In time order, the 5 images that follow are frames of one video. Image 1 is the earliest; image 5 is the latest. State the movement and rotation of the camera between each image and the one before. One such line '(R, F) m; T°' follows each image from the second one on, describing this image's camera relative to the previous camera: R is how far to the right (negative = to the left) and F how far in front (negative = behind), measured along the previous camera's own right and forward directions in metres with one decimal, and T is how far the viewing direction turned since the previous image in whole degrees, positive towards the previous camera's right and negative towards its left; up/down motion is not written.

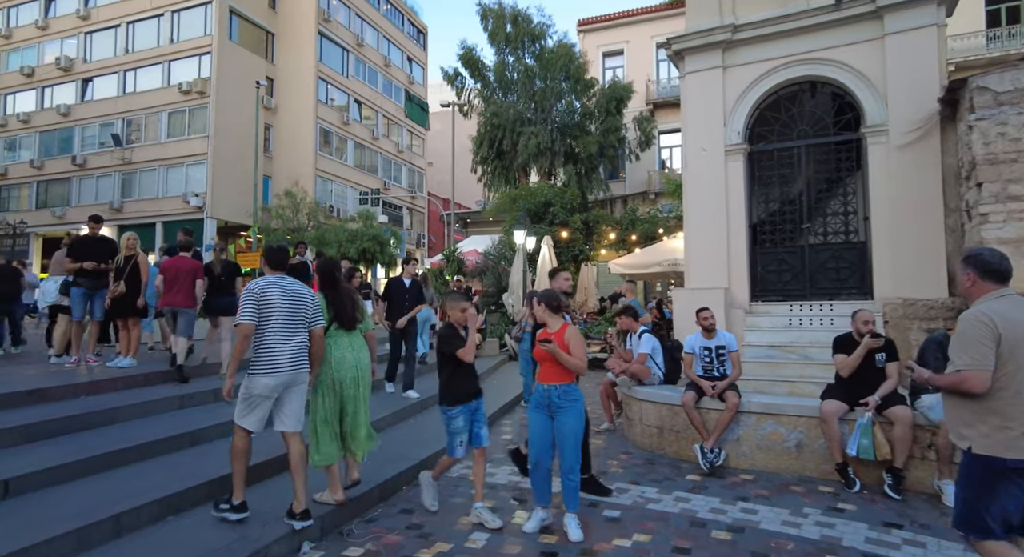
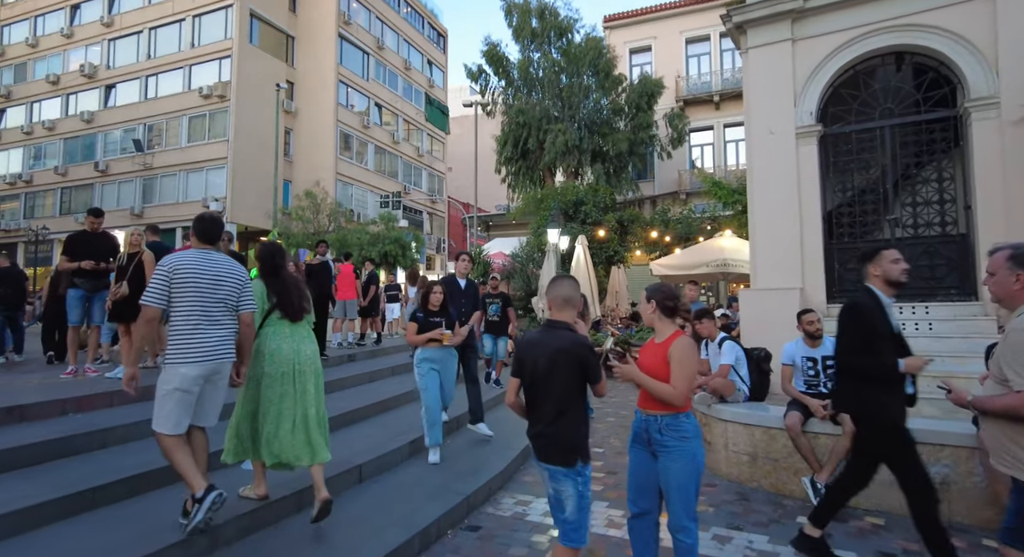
(-0.4, +0.9) m; -2°
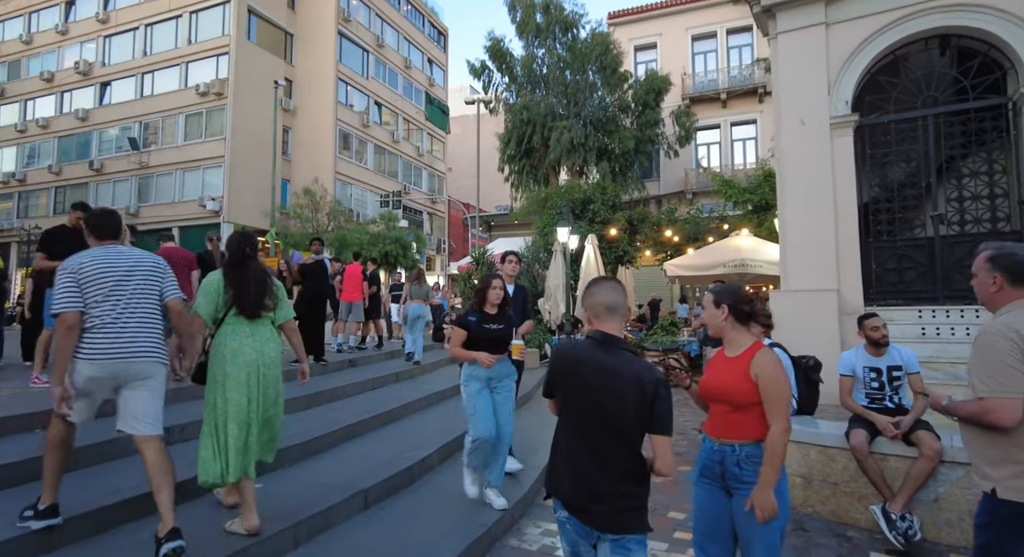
(-0.2, +0.5) m; 0°
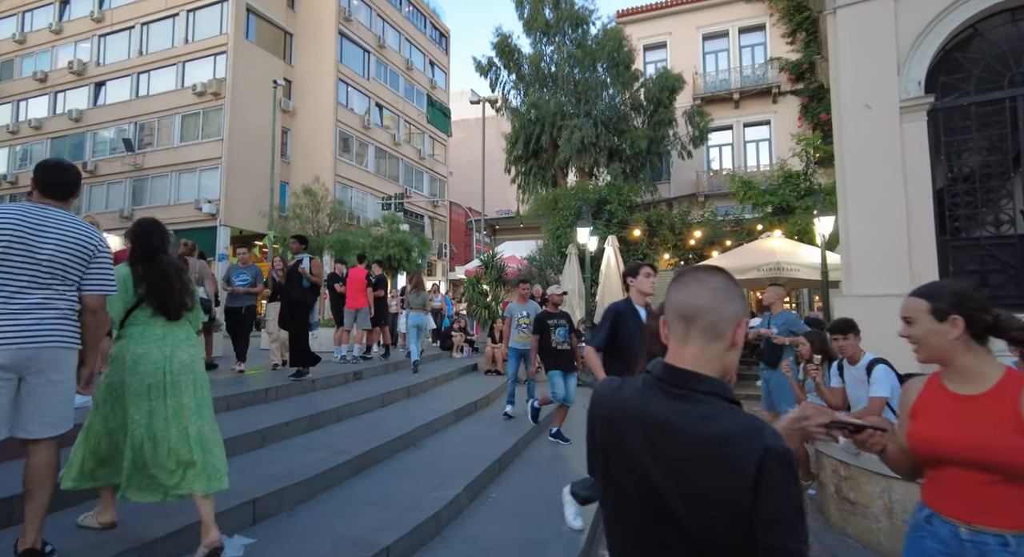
(-0.4, +0.9) m; 0°
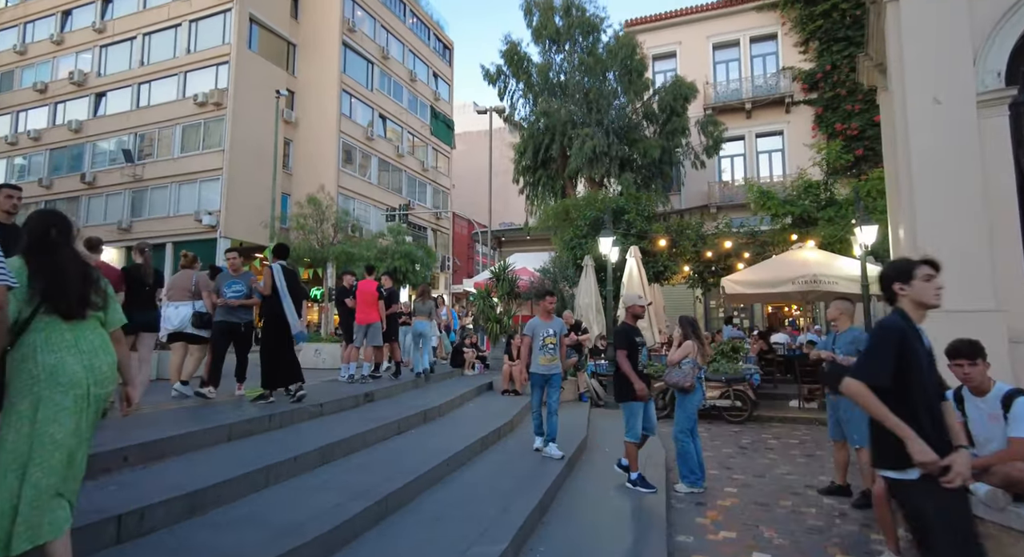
(-0.3, +0.7) m; 0°
